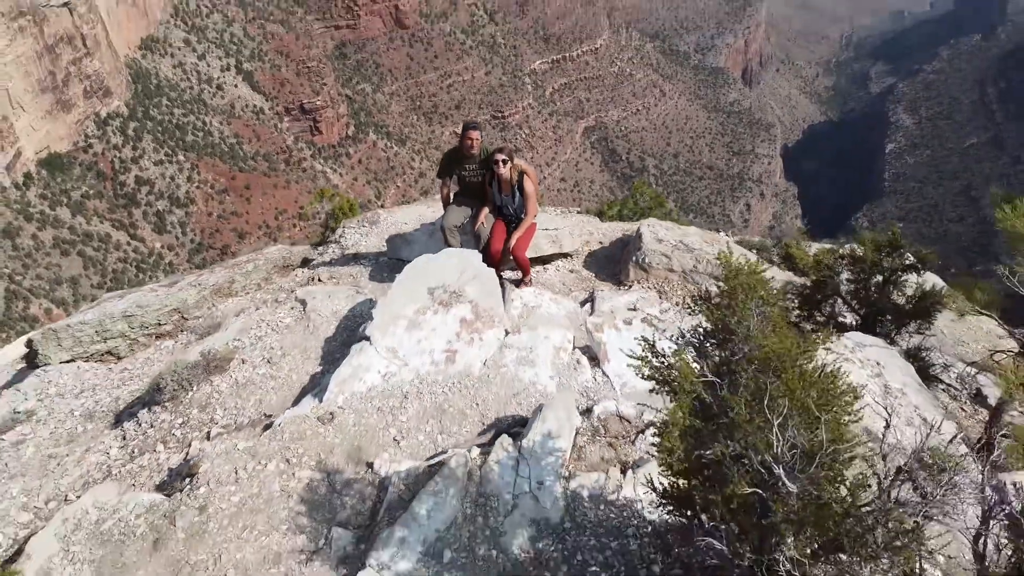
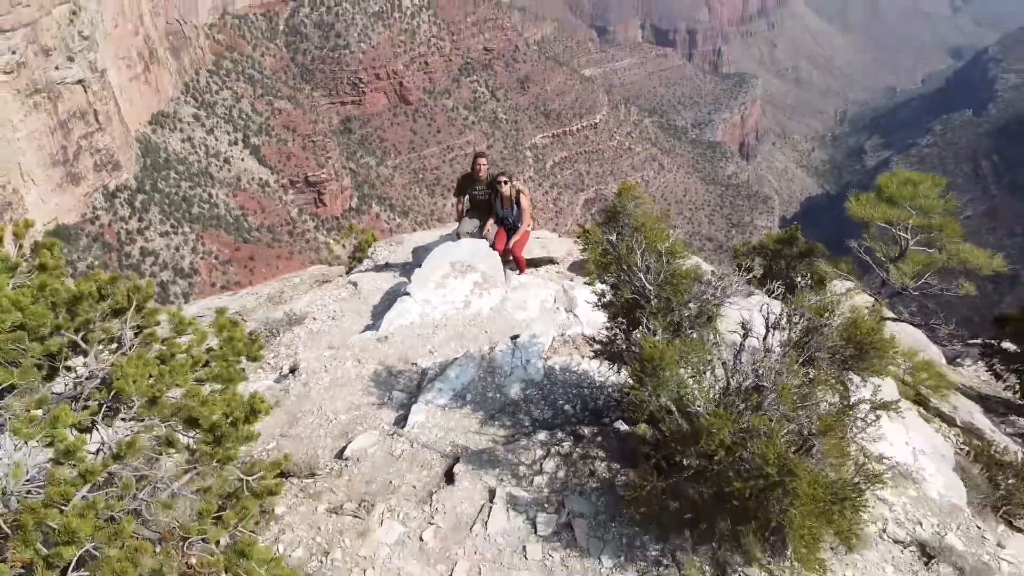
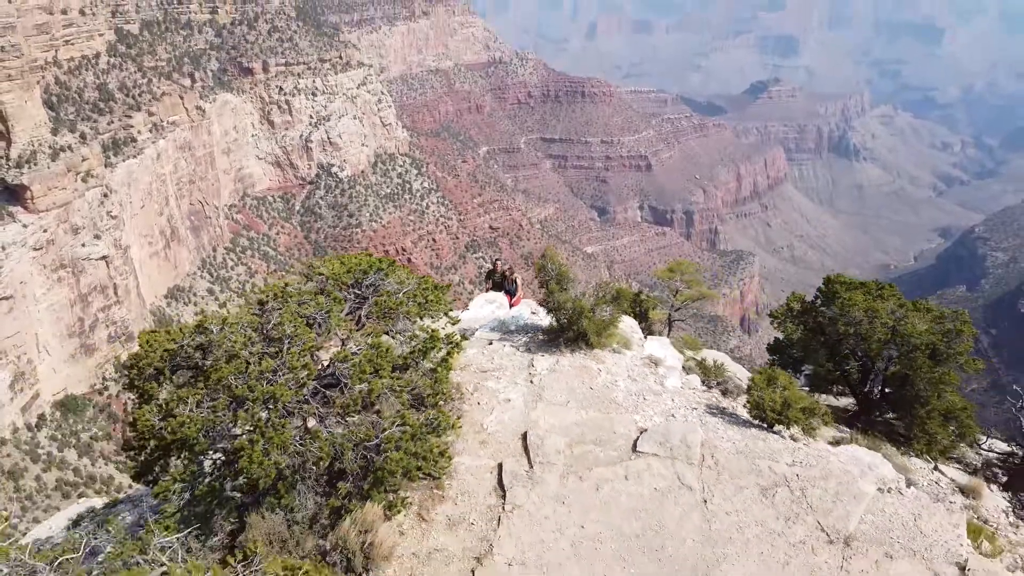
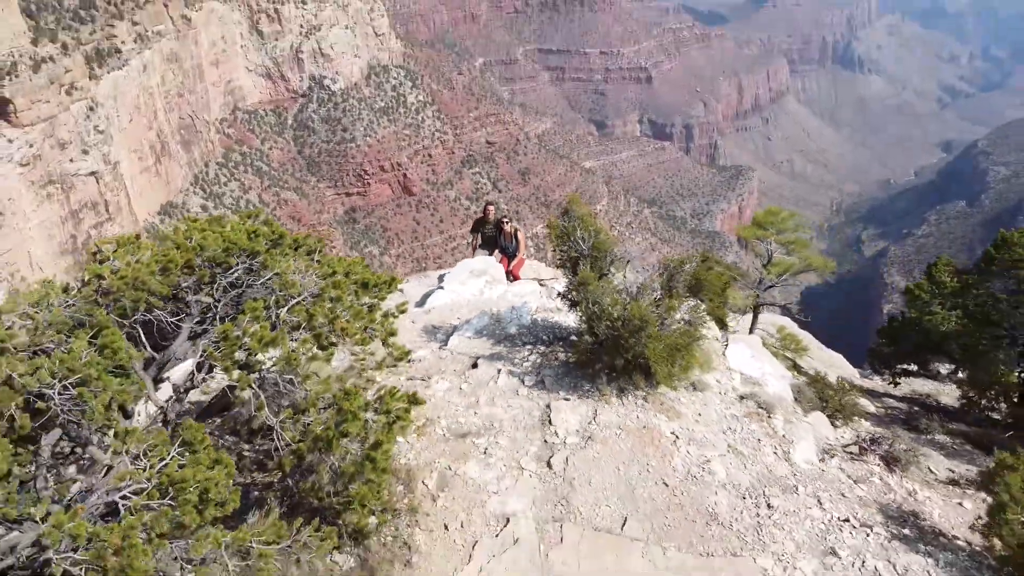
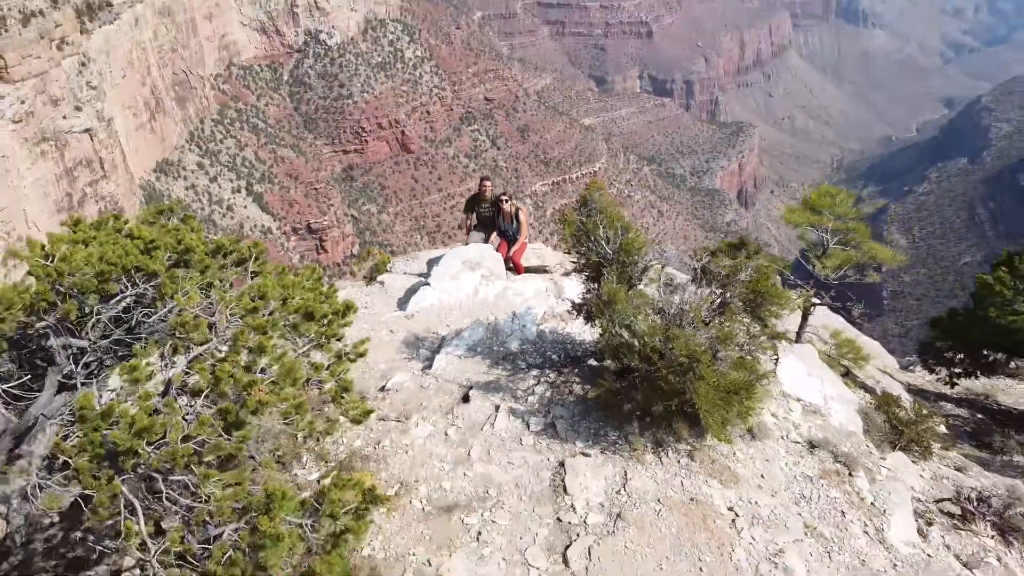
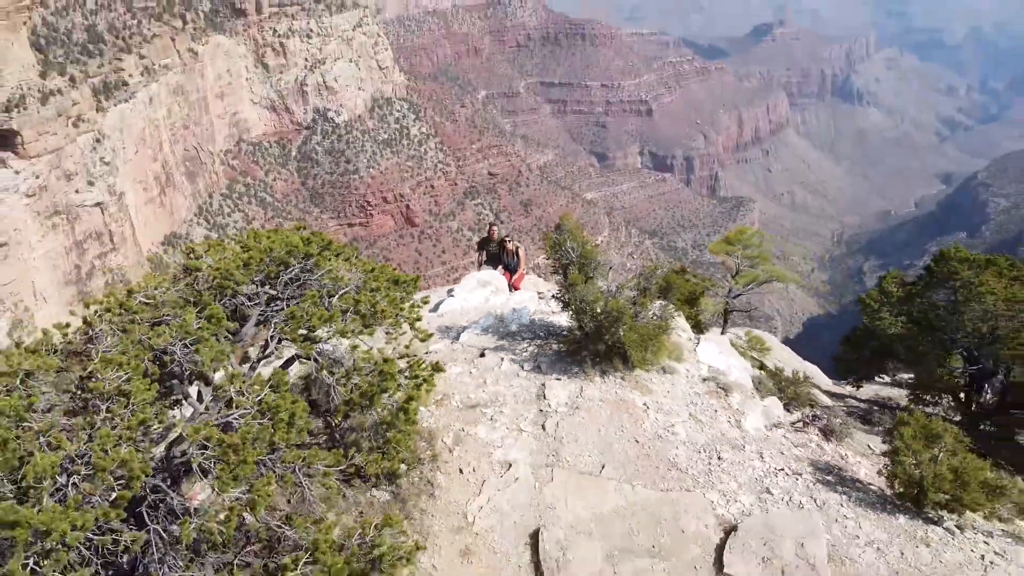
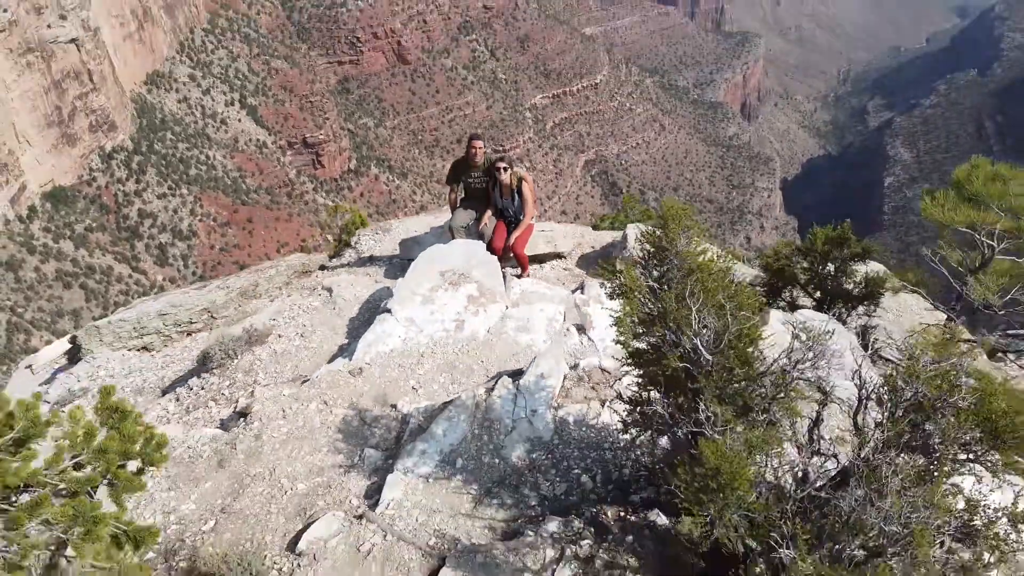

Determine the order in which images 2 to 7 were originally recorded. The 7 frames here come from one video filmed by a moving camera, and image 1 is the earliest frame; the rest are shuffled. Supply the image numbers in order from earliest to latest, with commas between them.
7, 2, 5, 4, 6, 3
